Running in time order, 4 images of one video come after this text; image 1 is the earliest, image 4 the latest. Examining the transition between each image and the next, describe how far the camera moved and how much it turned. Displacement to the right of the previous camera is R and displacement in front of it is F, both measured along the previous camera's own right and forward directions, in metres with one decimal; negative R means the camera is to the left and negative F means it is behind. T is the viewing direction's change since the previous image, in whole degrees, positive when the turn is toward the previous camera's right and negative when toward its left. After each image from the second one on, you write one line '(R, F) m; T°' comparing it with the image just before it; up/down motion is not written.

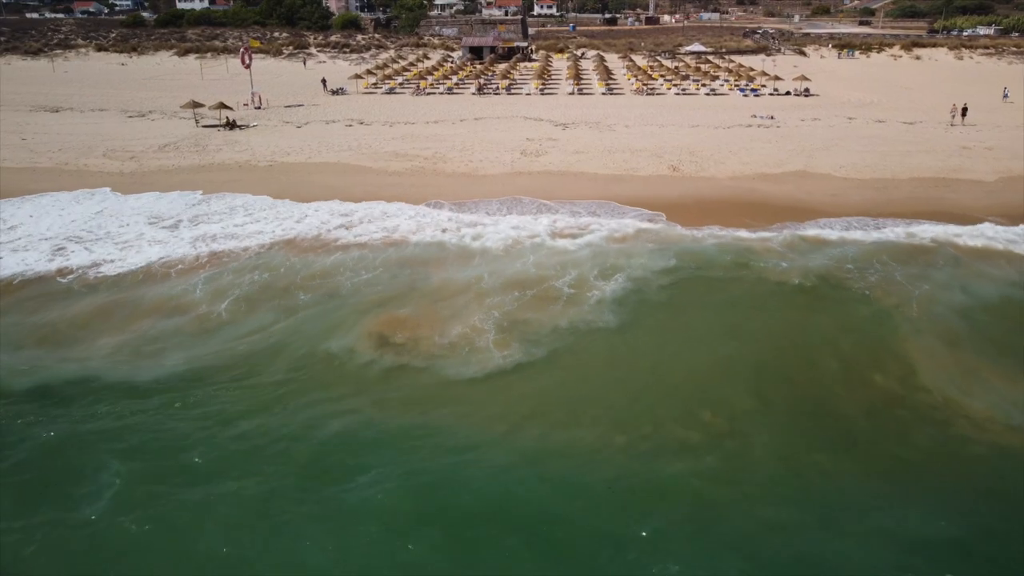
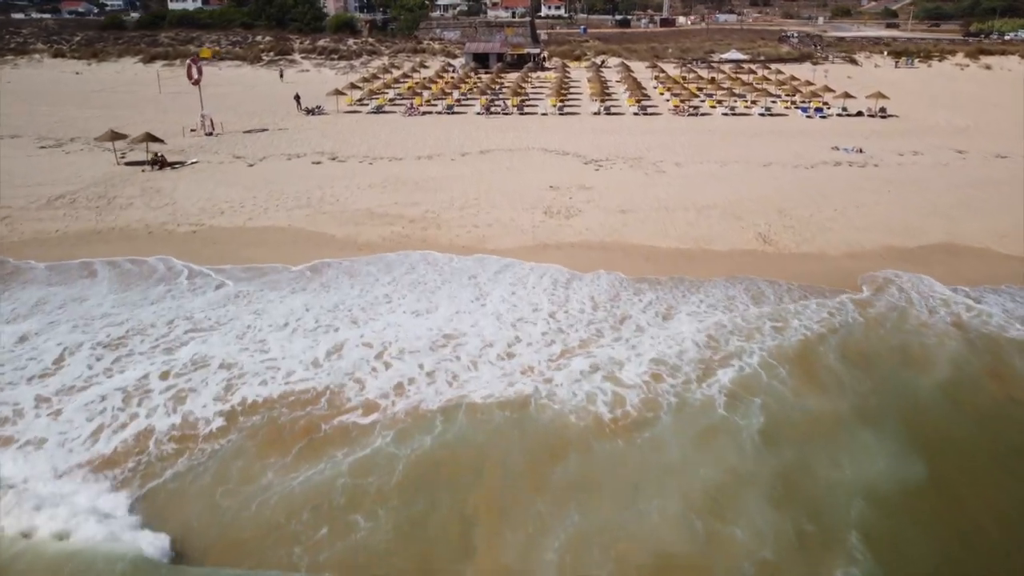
(-0.4, +6.5) m; 0°
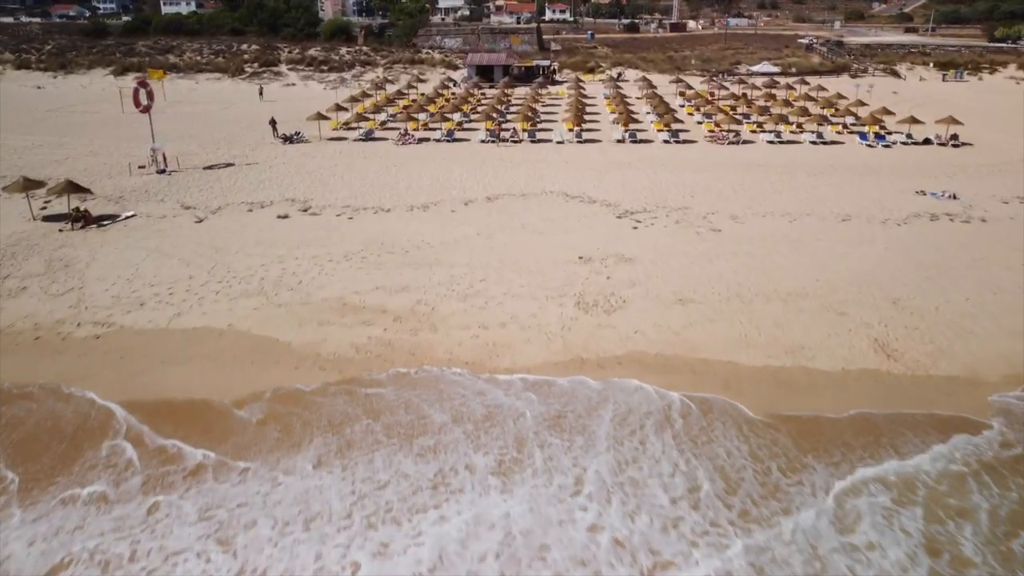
(-0.3, +4.3) m; 0°
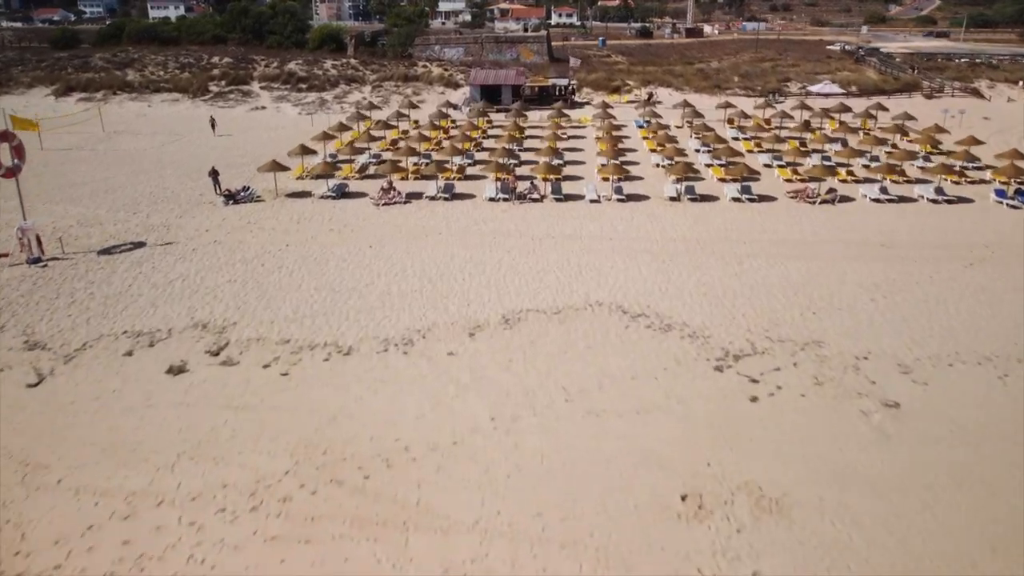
(-0.5, +6.6) m; 0°
